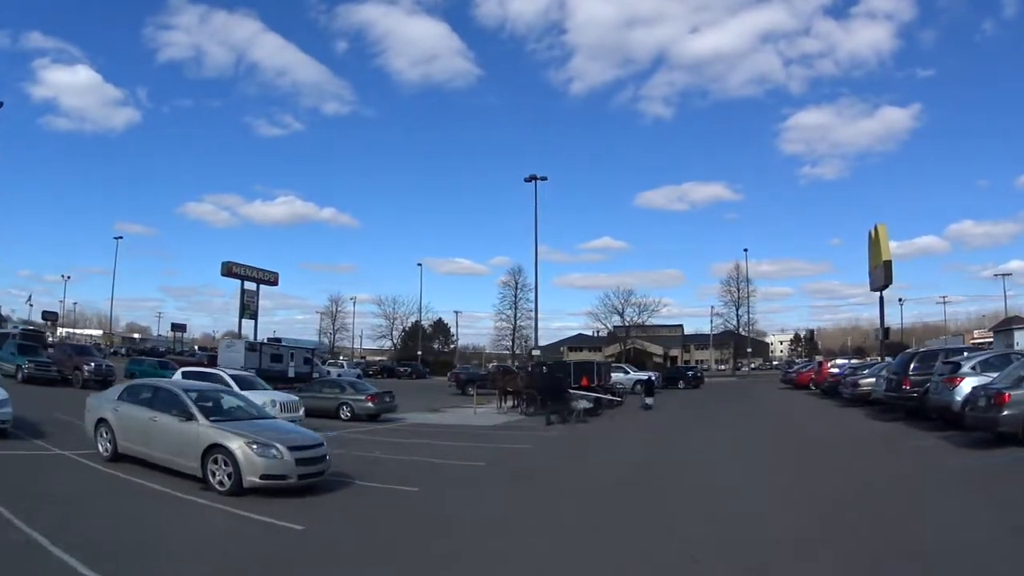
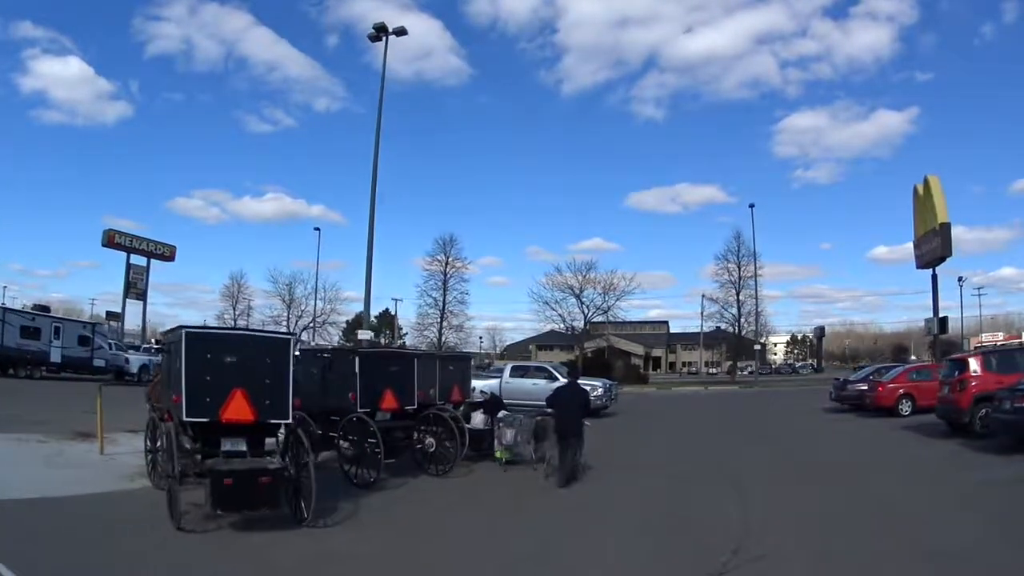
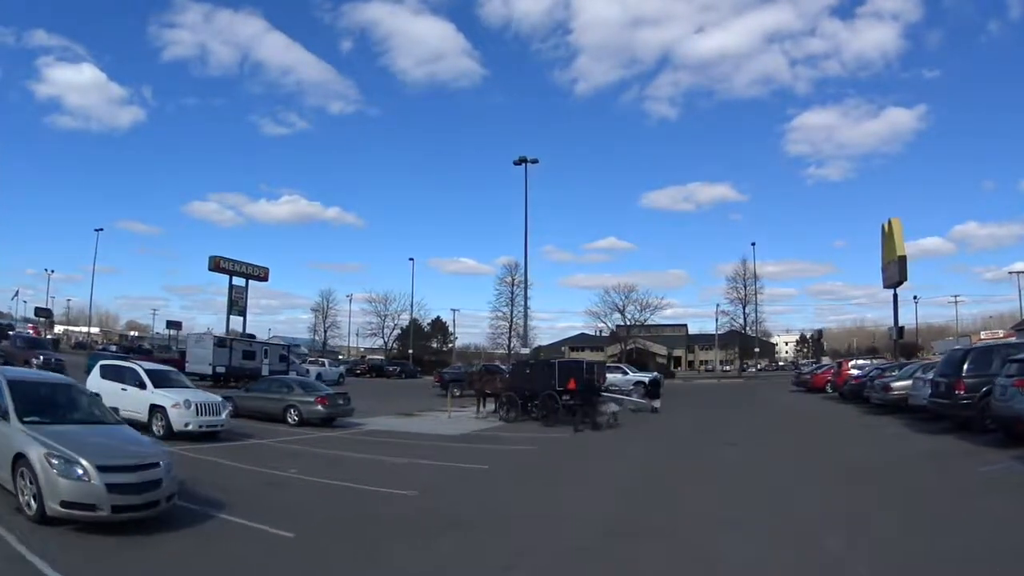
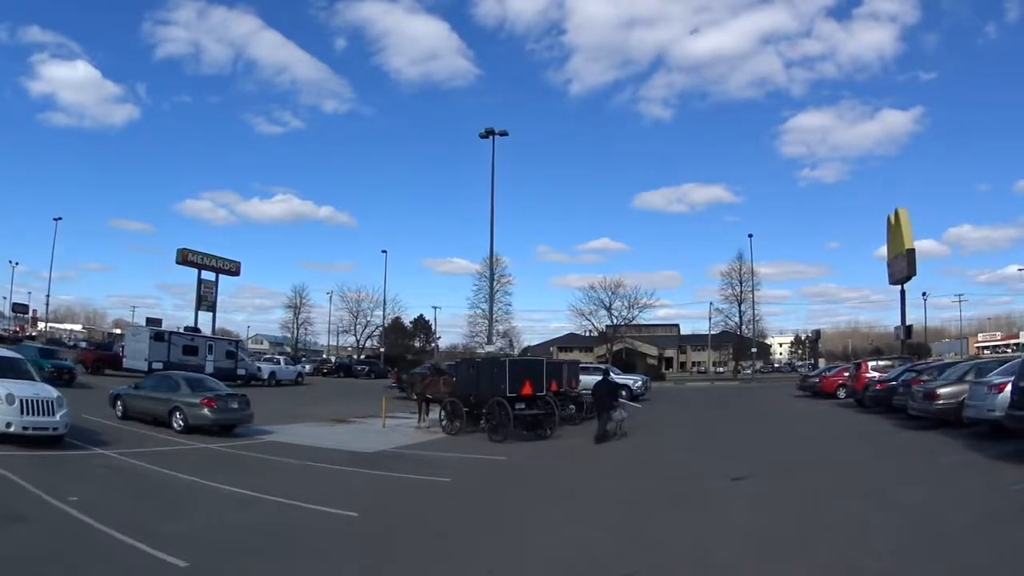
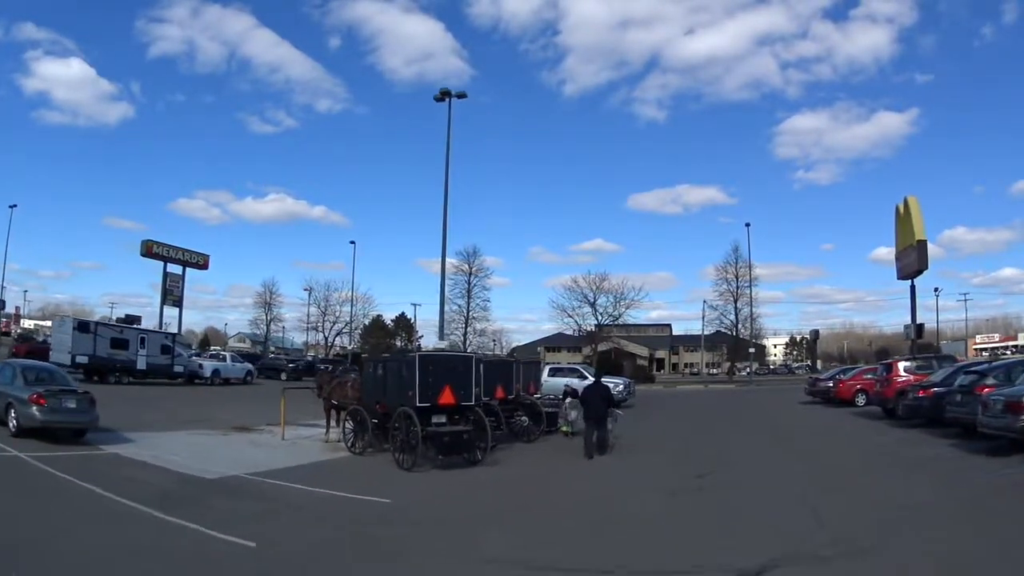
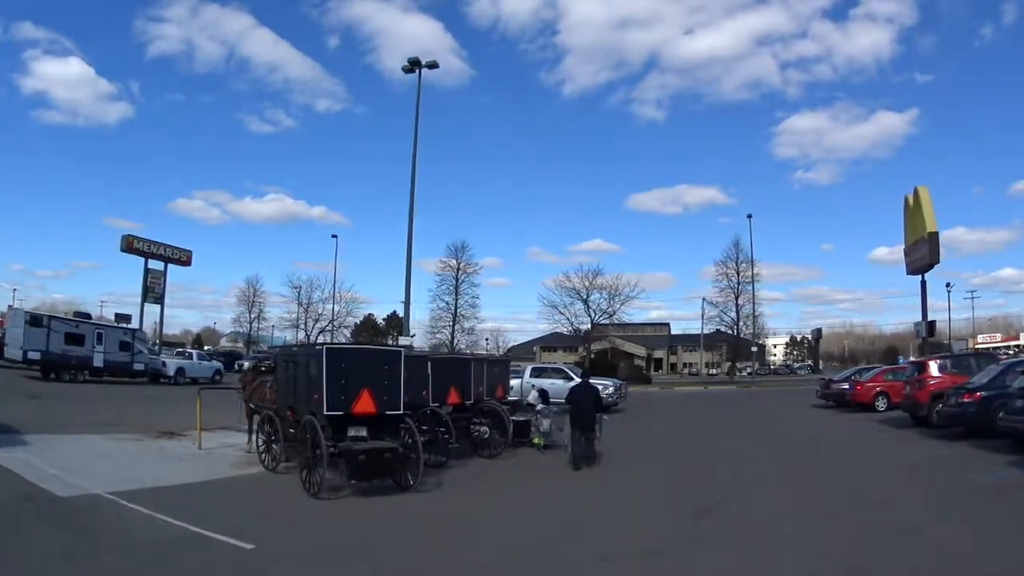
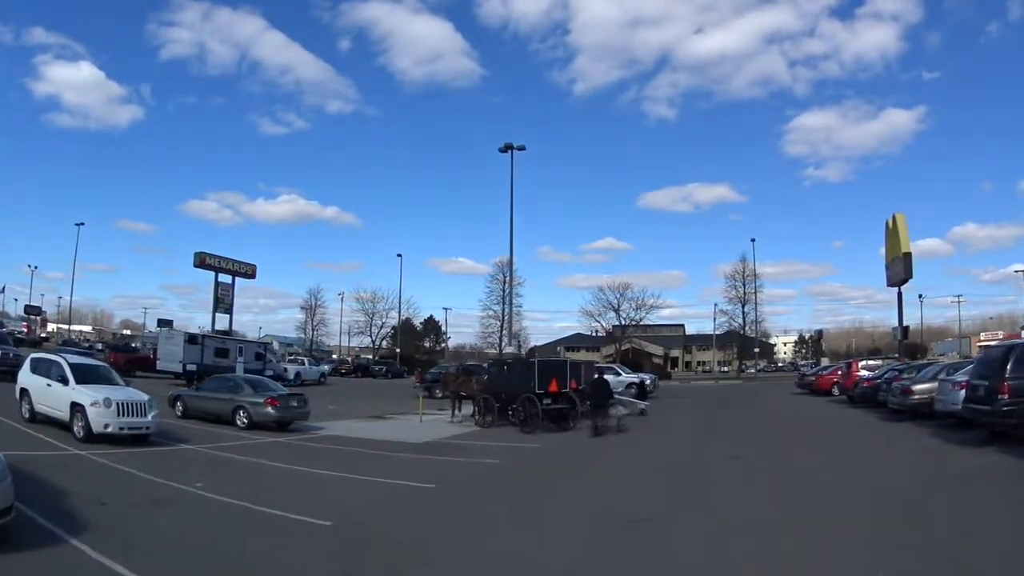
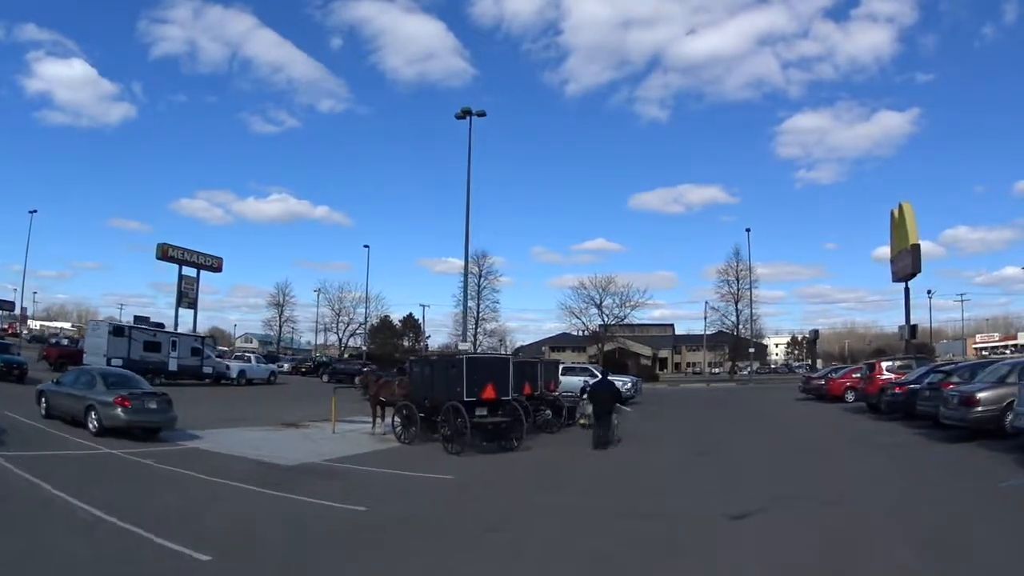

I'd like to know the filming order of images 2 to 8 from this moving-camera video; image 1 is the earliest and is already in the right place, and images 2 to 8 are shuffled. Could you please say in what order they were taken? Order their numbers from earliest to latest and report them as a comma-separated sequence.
3, 7, 4, 8, 5, 6, 2
